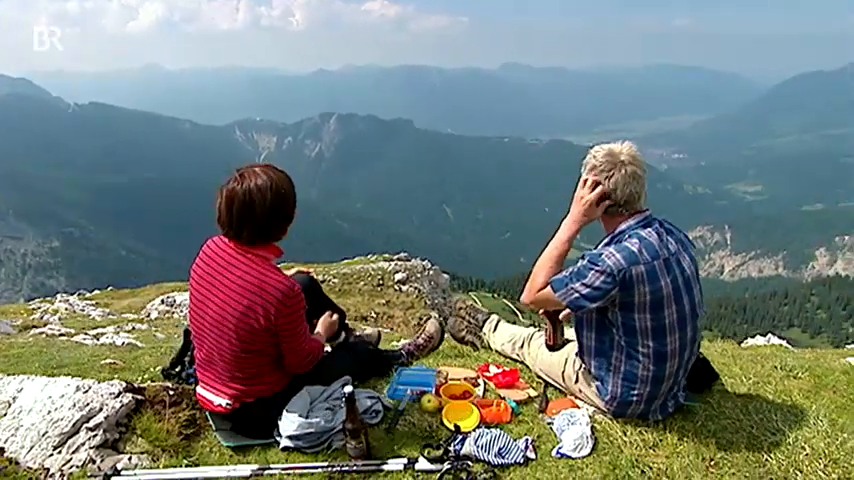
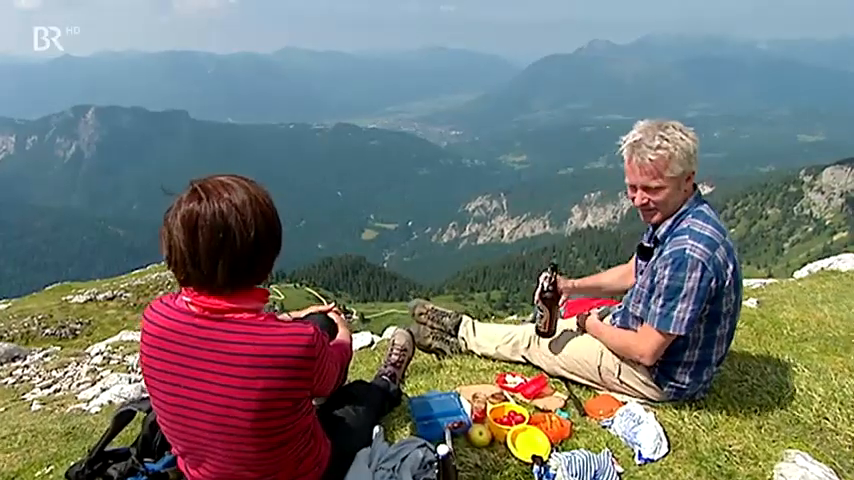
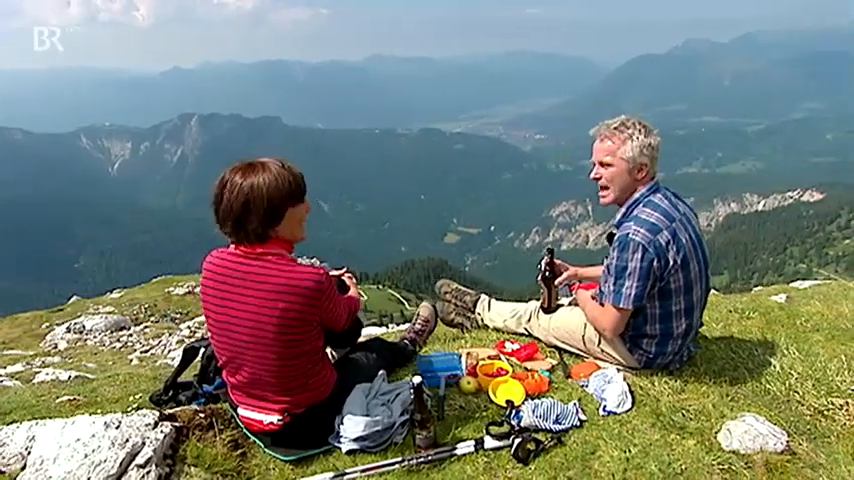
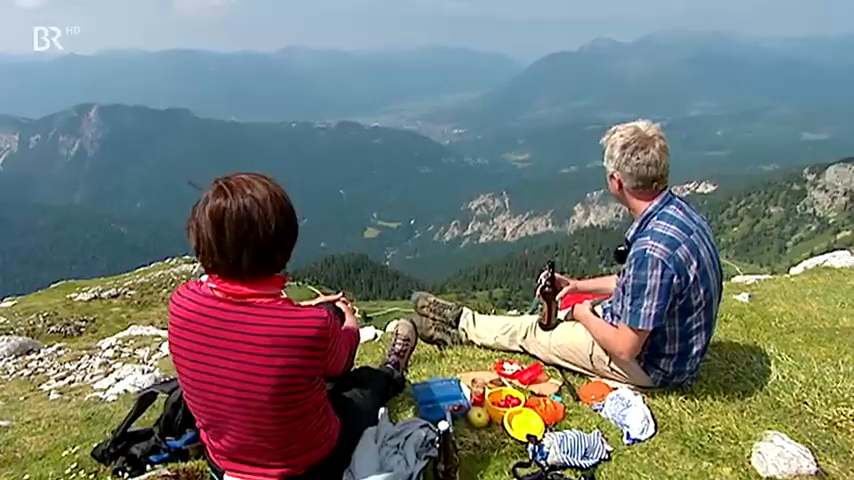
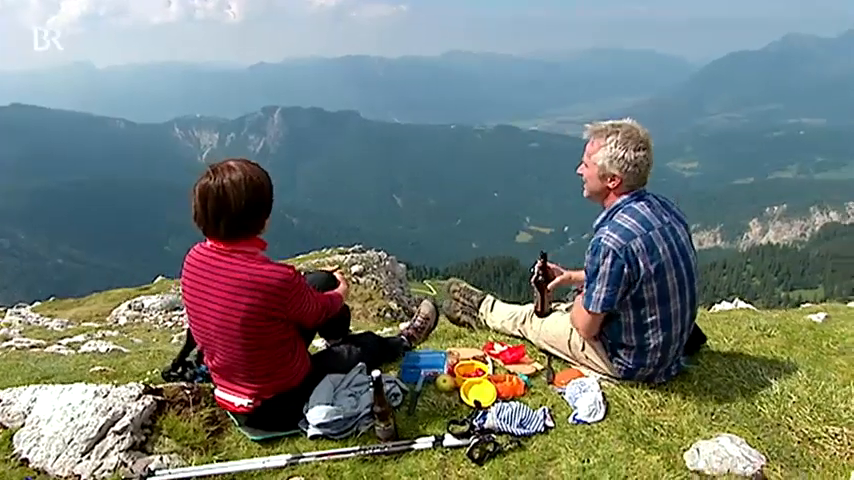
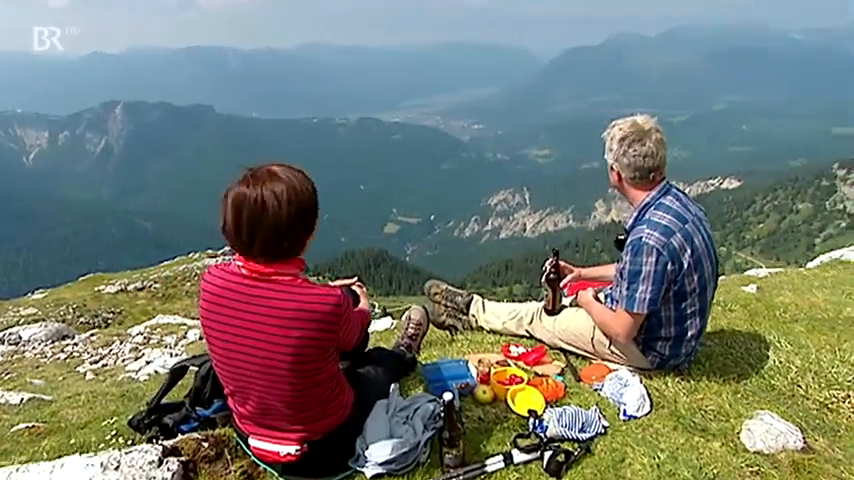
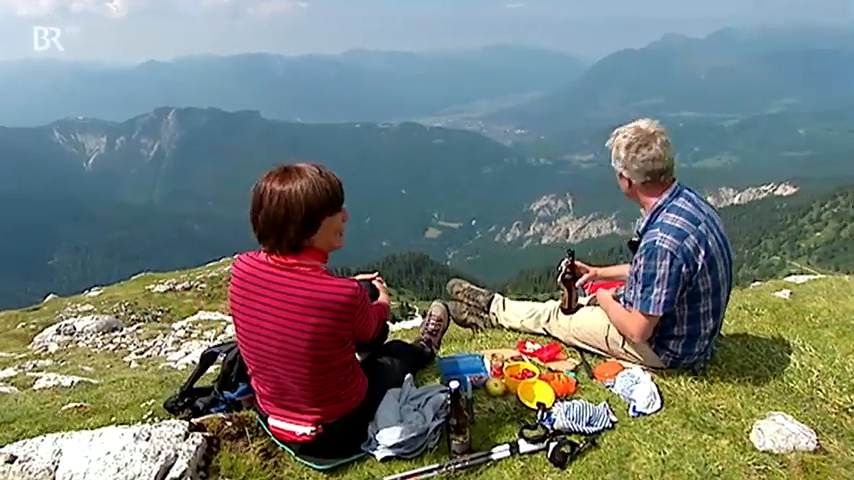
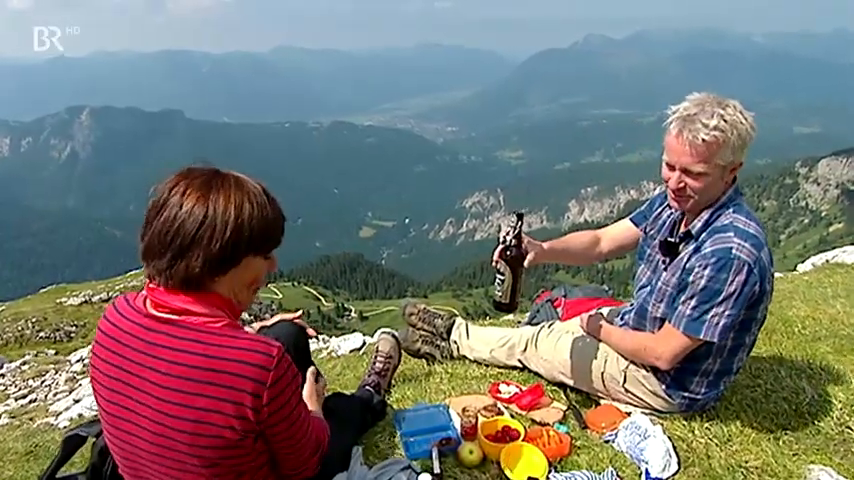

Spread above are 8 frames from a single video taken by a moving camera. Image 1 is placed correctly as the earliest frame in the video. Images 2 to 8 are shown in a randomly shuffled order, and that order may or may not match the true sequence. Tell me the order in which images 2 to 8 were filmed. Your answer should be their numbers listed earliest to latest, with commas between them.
5, 3, 7, 6, 4, 2, 8
